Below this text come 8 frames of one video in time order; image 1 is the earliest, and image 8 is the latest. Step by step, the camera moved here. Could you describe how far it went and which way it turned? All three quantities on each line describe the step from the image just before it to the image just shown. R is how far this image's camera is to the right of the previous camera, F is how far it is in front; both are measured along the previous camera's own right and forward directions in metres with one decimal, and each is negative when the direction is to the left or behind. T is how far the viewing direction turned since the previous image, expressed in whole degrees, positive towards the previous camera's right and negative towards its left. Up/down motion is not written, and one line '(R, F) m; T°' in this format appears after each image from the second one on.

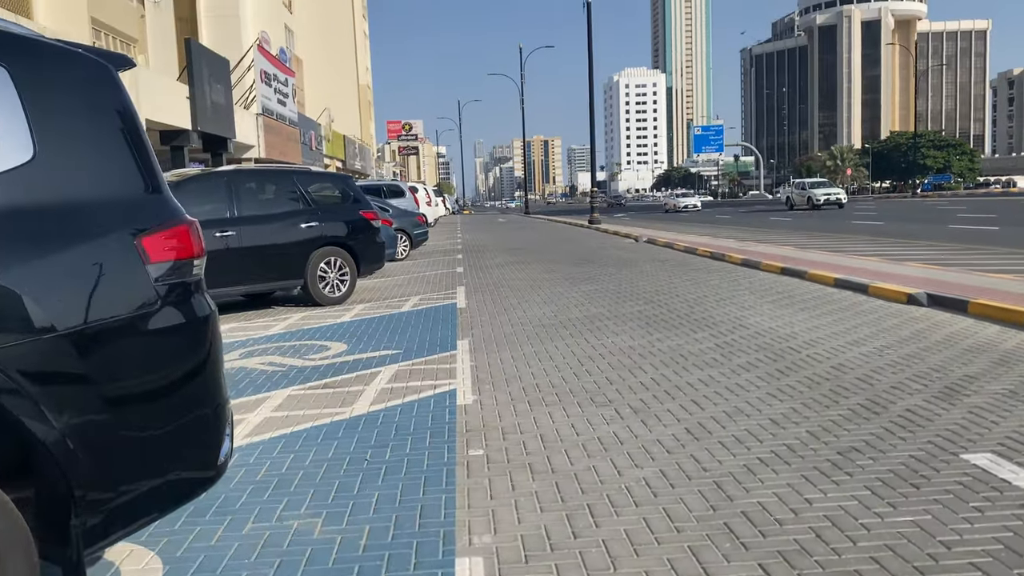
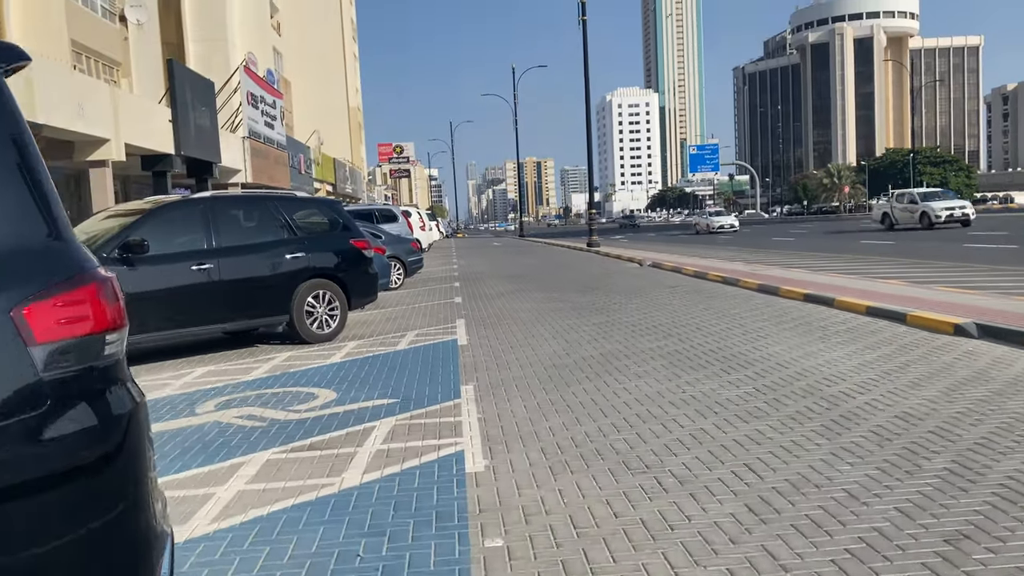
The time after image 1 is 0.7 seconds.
(-0.1, +1.0) m; 0°
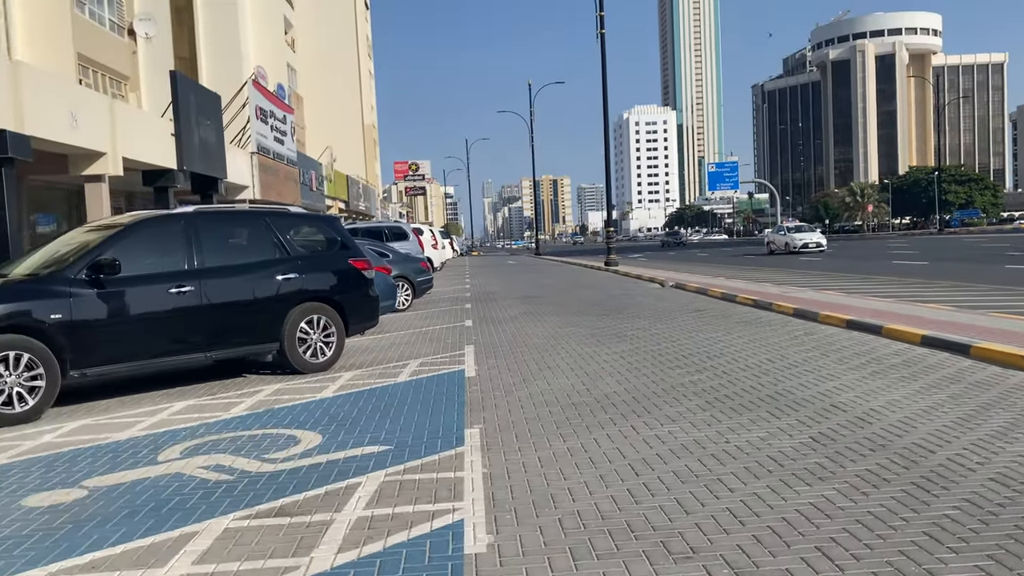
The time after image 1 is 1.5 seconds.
(0.0, +1.1) m; -1°
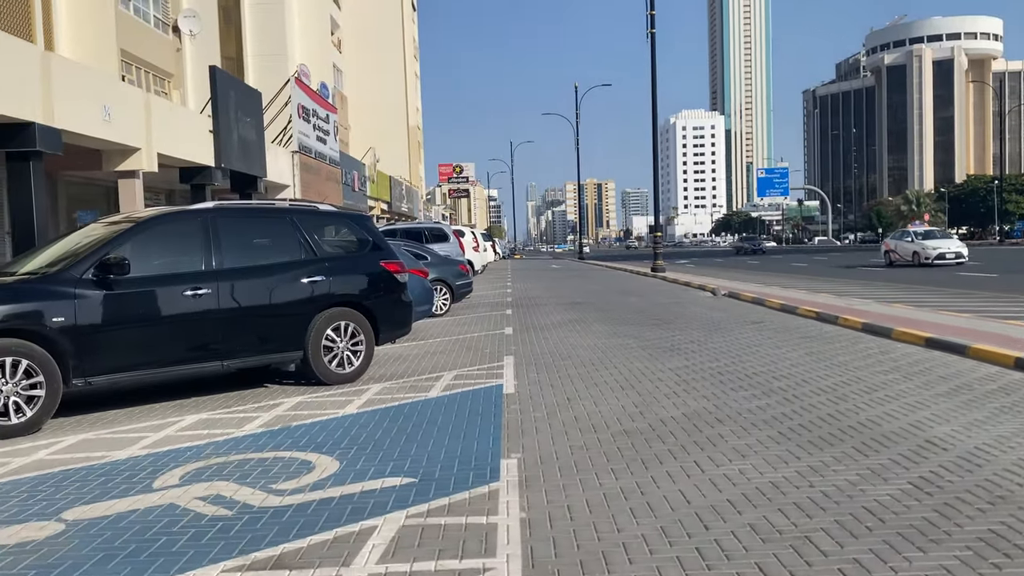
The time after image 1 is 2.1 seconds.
(0.0, +0.9) m; -3°
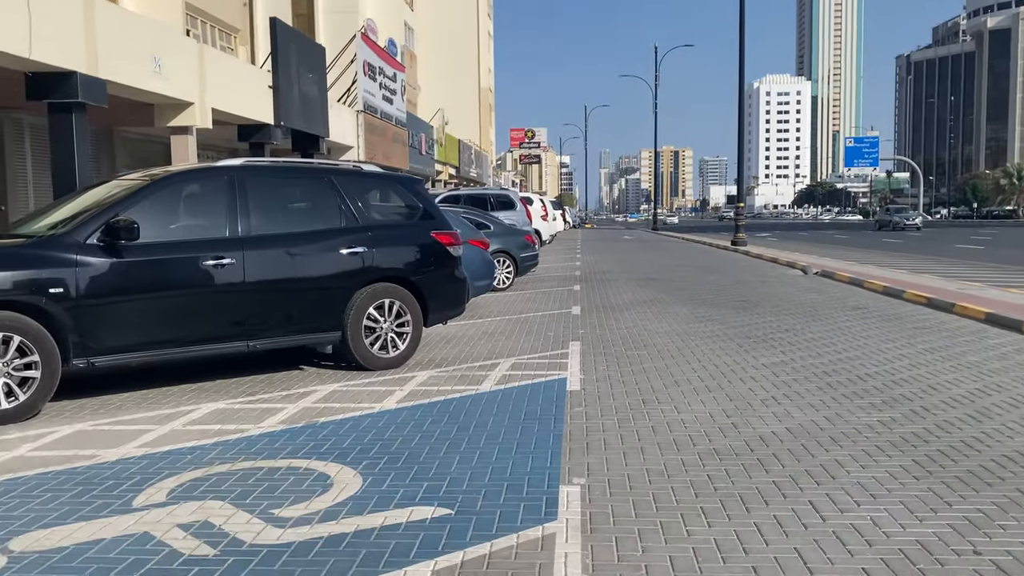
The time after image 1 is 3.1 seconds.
(0.0, +1.3) m; -4°
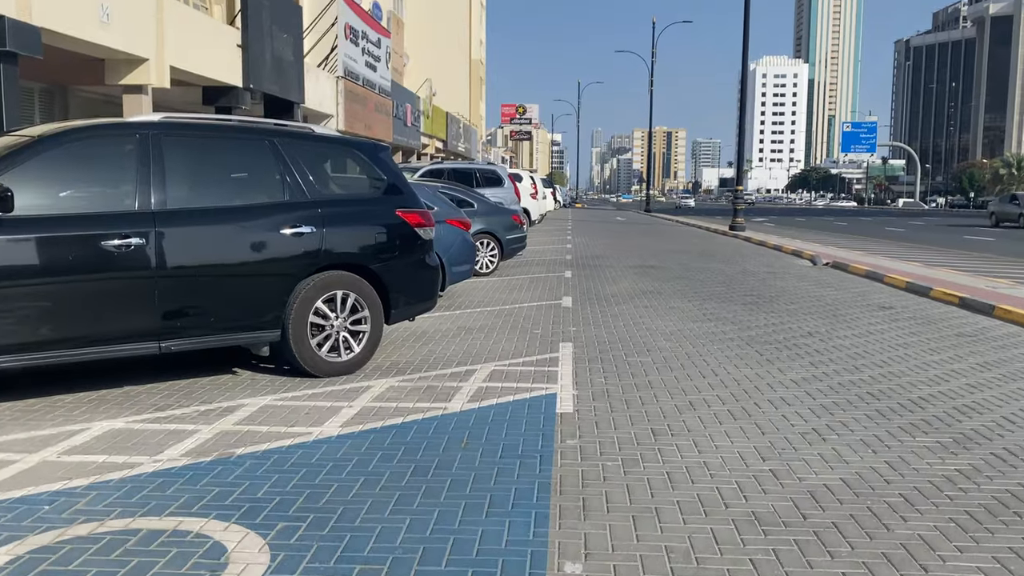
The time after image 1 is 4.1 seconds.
(+0.1, +1.5) m; +1°
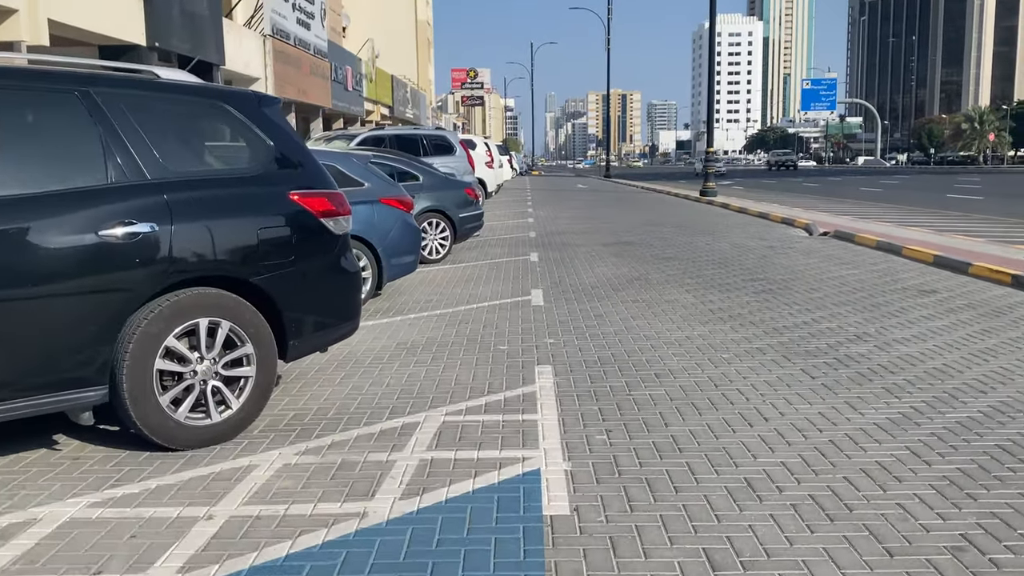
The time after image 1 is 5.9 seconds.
(0.0, +2.4) m; +3°
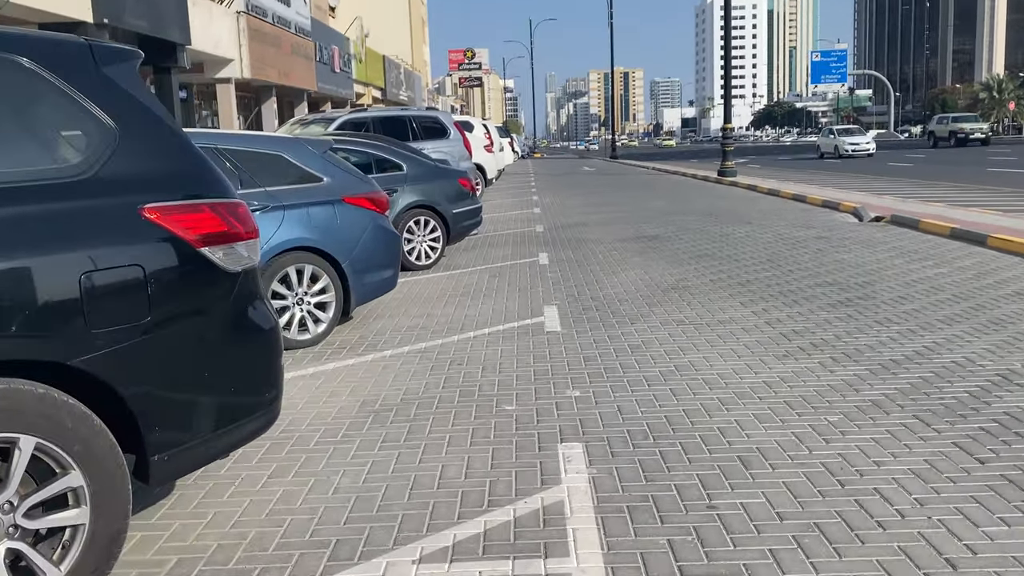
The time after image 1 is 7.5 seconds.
(0.0, +2.0) m; 0°
